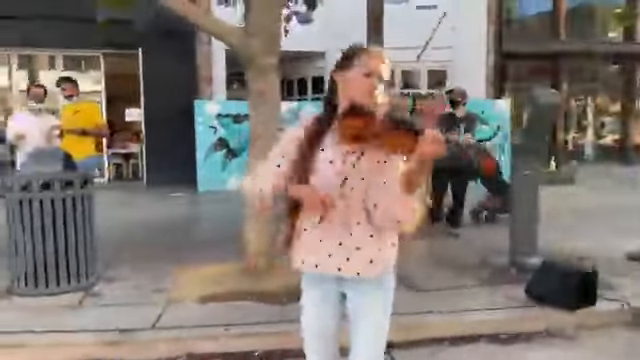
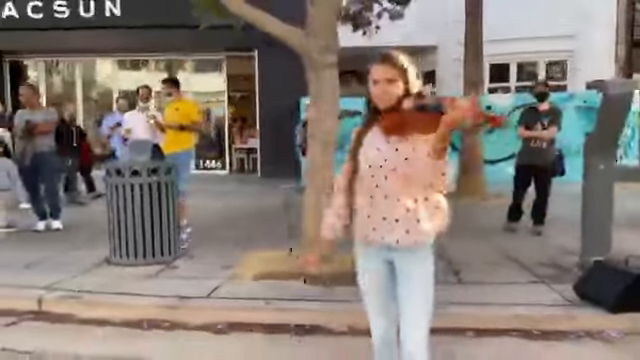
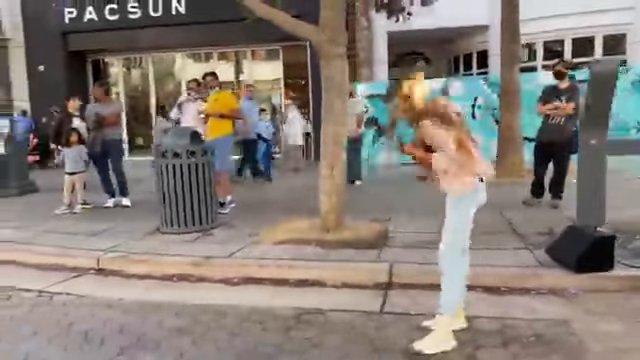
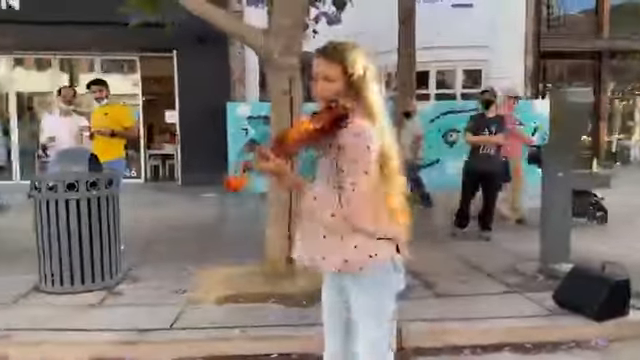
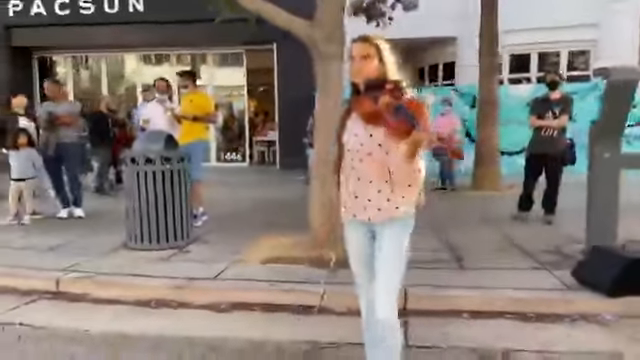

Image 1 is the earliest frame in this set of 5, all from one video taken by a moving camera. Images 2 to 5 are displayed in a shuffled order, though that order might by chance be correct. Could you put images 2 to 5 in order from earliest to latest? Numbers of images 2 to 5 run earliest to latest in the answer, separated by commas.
4, 2, 5, 3
